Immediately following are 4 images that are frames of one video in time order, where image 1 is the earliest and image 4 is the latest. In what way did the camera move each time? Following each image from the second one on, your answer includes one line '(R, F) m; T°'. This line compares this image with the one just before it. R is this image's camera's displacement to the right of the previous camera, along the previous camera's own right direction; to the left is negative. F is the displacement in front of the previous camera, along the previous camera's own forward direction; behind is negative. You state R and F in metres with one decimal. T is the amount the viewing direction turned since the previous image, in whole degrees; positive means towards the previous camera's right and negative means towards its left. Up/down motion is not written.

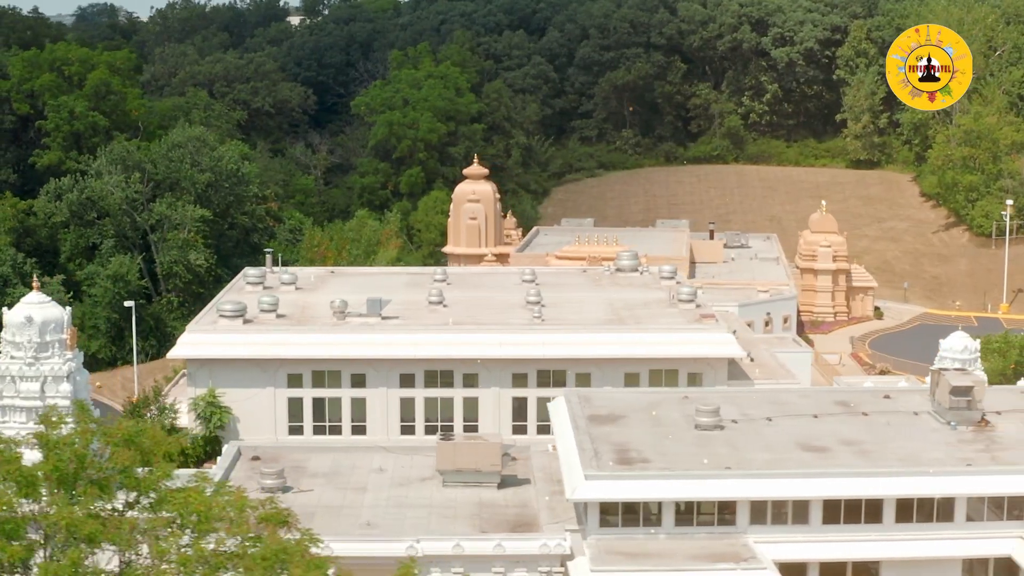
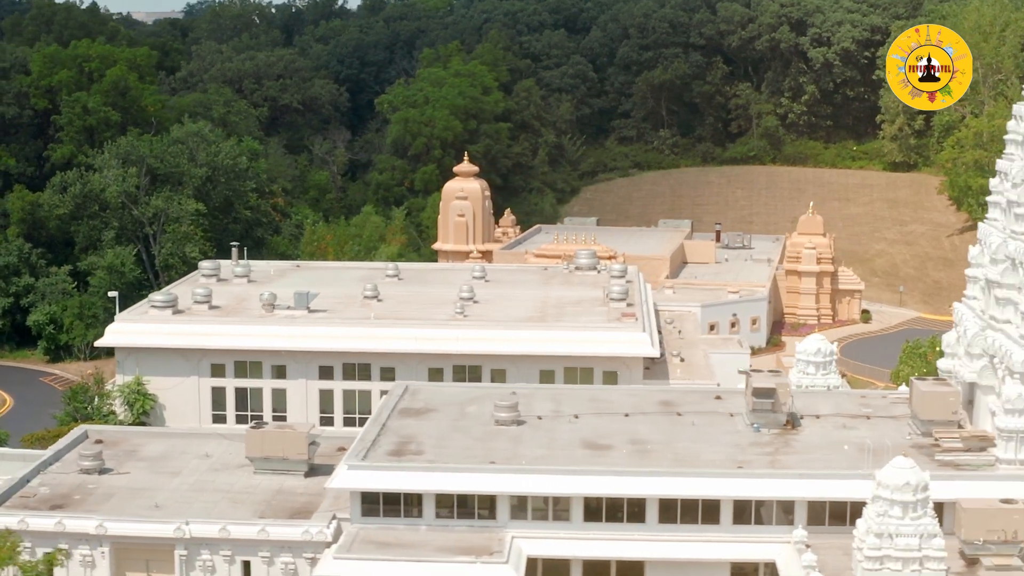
(+8.4, 0.0) m; -6°
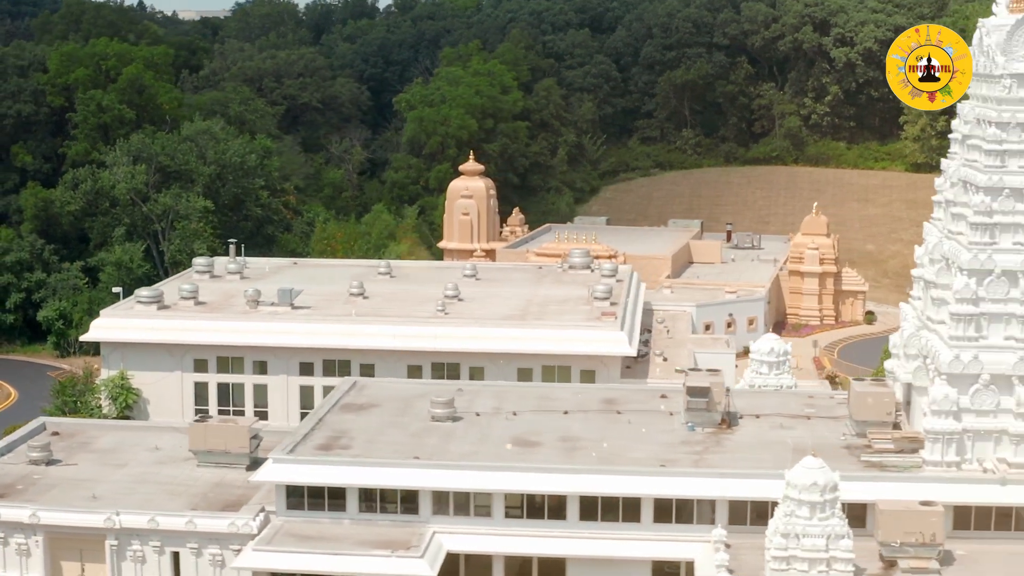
(+3.1, -0.1) m; -2°
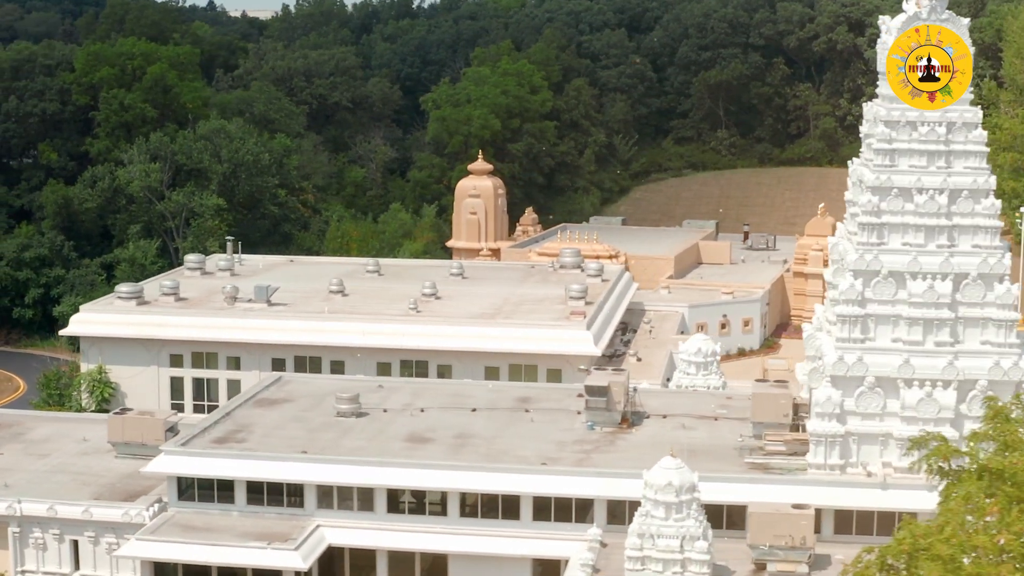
(+4.7, 0.0) m; -4°
